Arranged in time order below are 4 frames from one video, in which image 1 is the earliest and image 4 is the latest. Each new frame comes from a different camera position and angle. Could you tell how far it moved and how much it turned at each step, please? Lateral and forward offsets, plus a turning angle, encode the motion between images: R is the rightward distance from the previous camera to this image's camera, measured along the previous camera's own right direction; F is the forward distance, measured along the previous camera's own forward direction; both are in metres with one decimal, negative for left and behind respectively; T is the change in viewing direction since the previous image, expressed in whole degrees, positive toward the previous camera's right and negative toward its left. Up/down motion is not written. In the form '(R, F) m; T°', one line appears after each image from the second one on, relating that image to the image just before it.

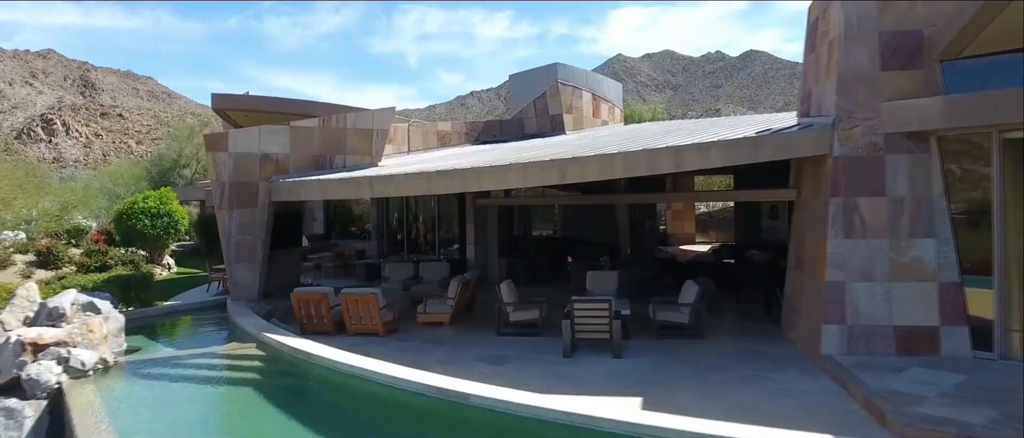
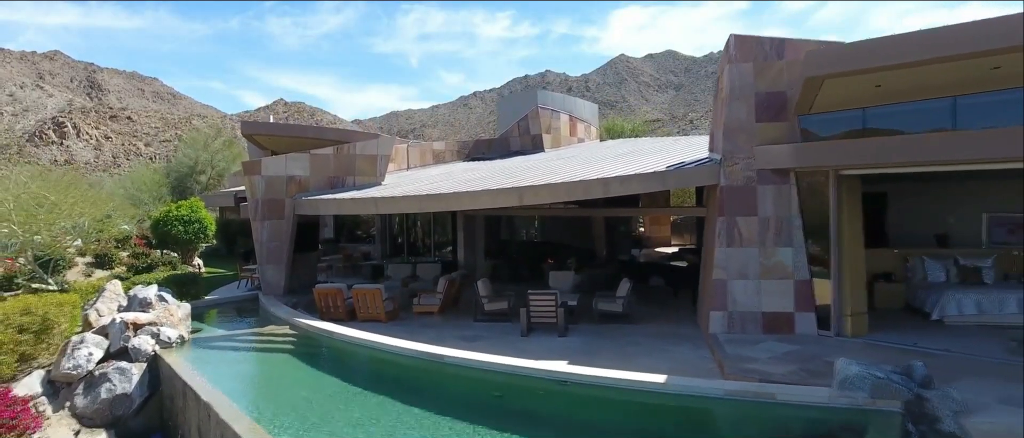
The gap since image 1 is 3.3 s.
(+0.6, -2.9) m; 0°
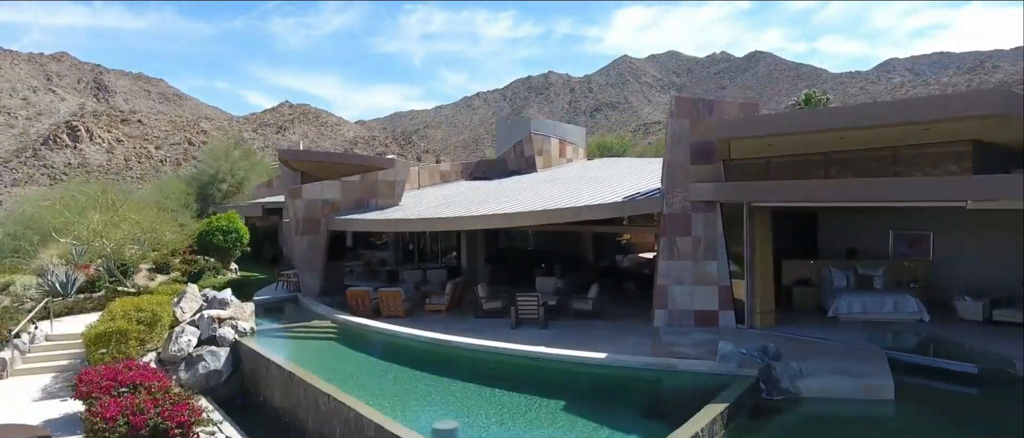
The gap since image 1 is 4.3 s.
(+0.3, -3.4) m; 0°
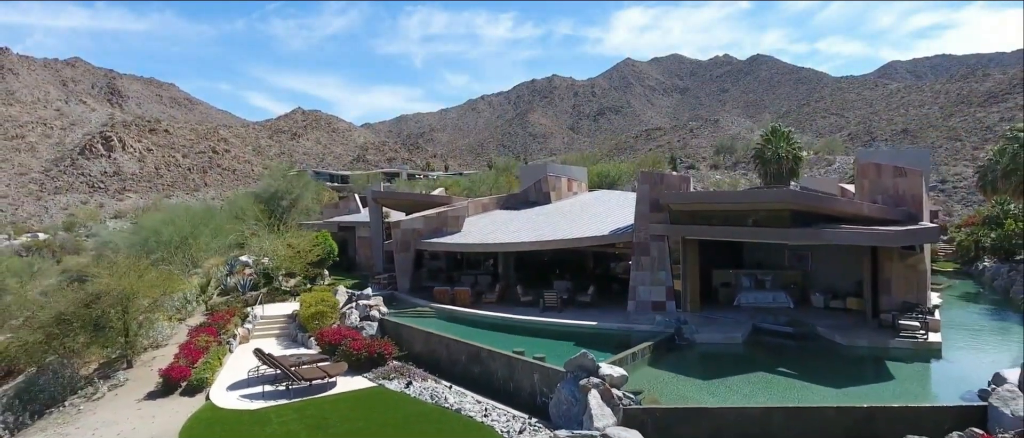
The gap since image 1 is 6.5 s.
(-1.1, -9.5) m; 0°
